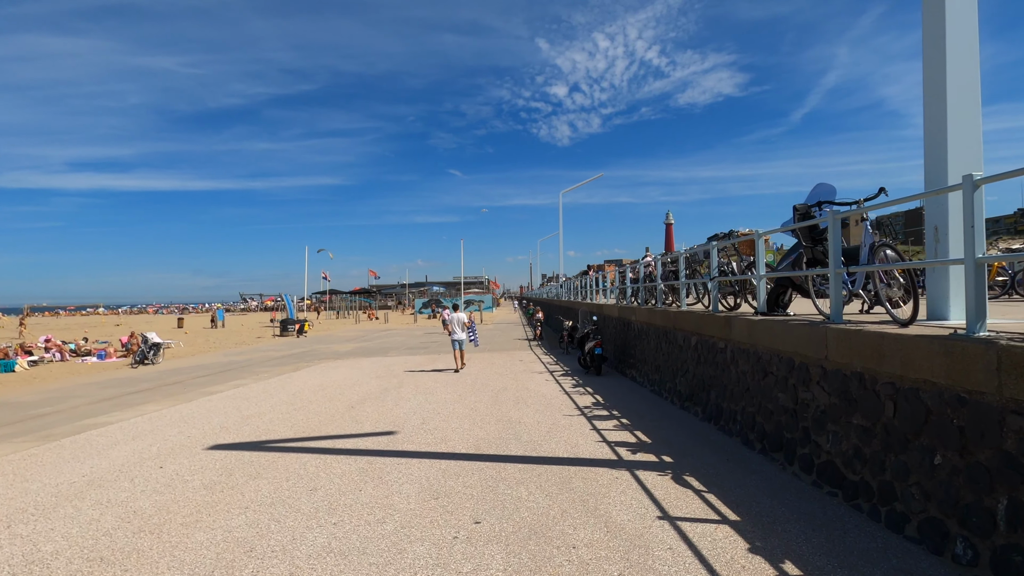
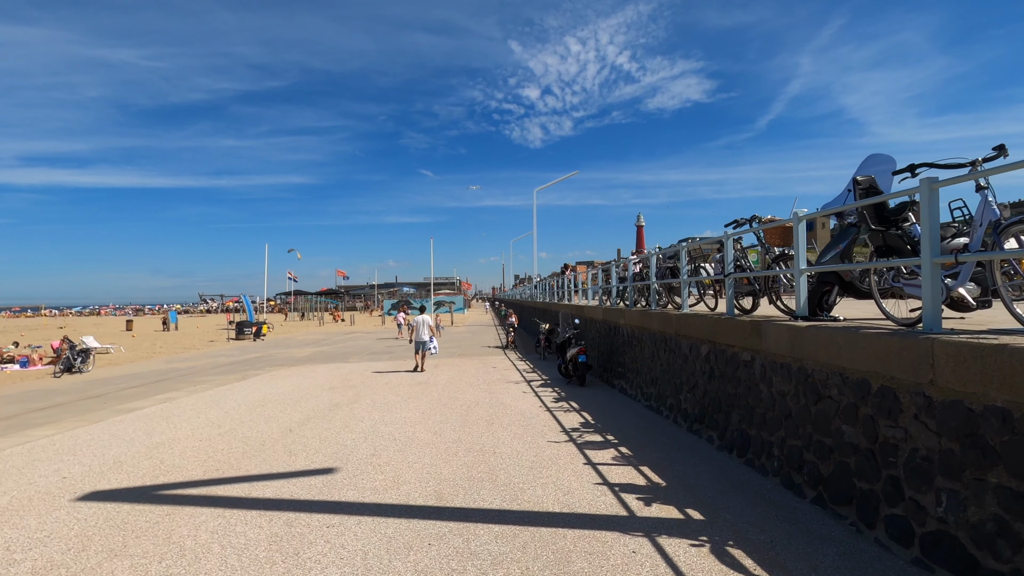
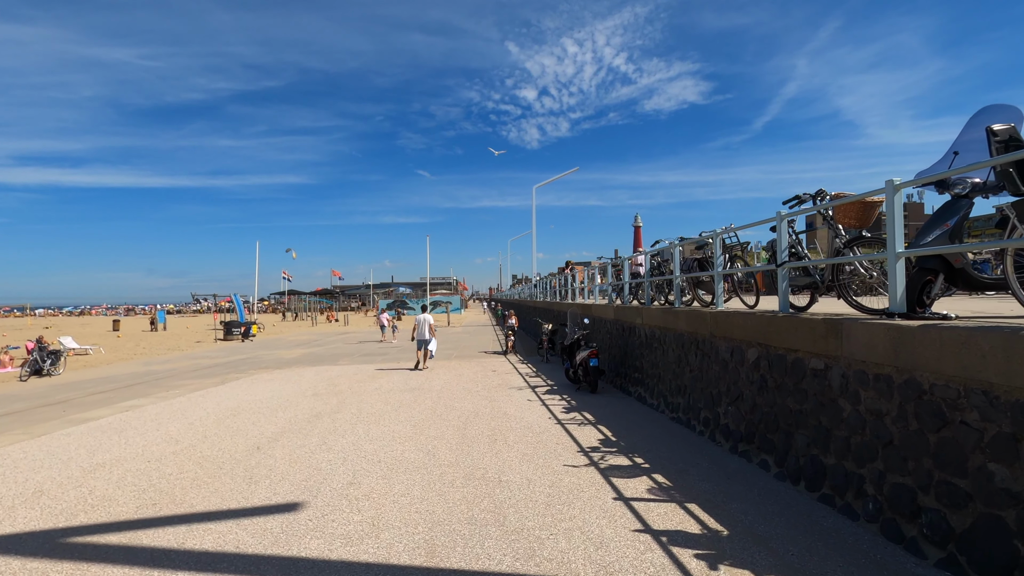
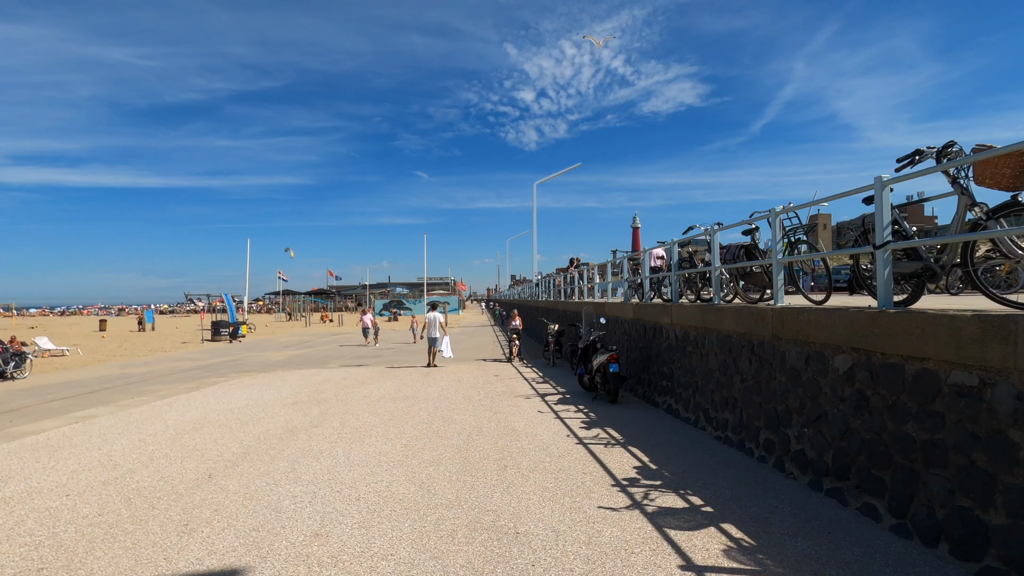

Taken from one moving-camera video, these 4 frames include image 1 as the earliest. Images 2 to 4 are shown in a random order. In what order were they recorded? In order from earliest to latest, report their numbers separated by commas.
2, 3, 4
